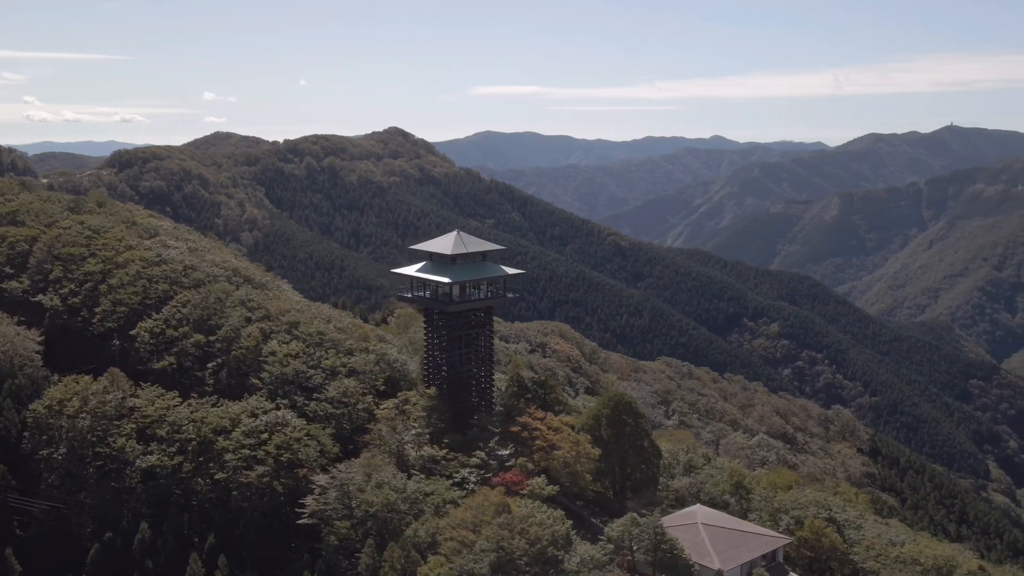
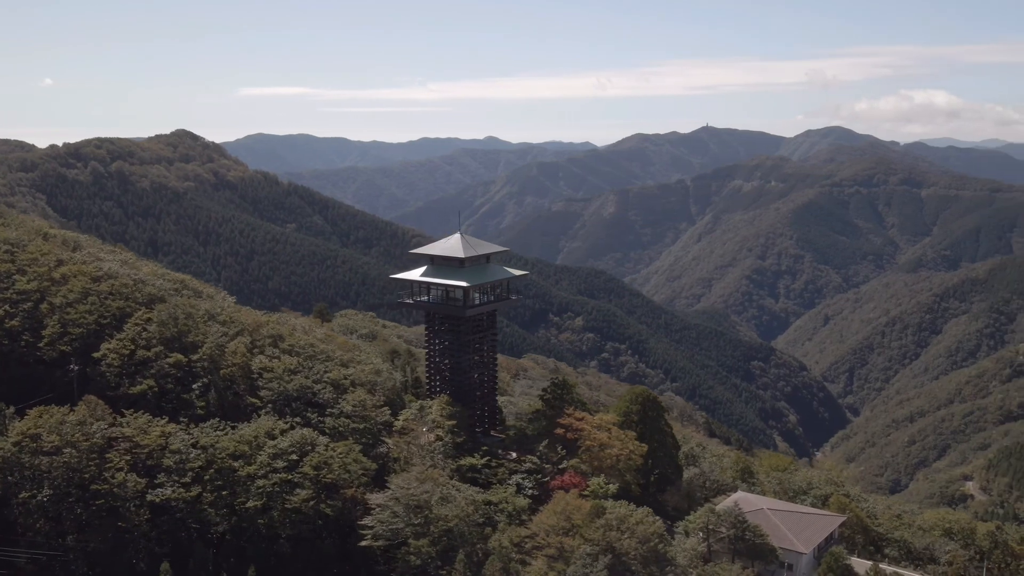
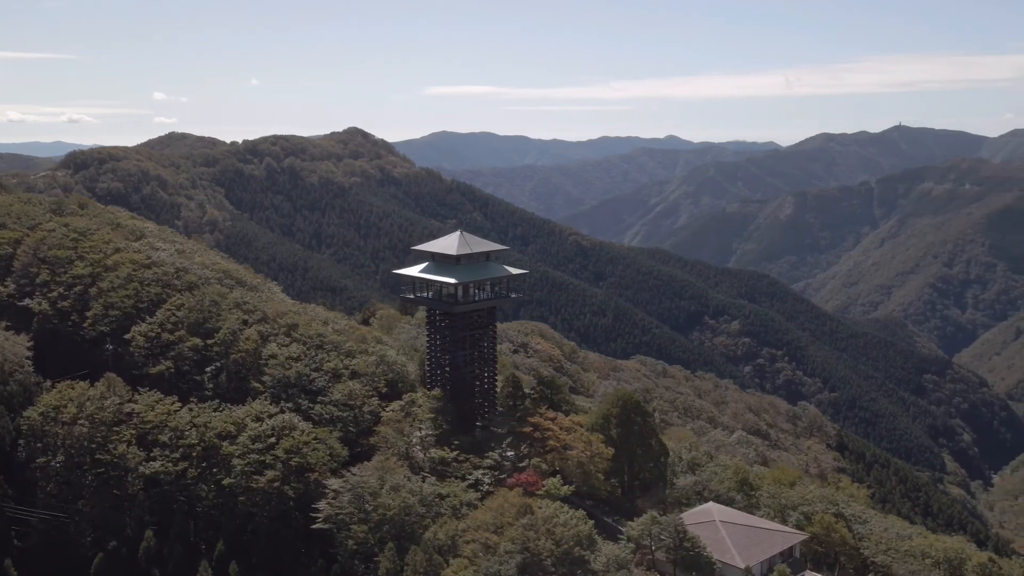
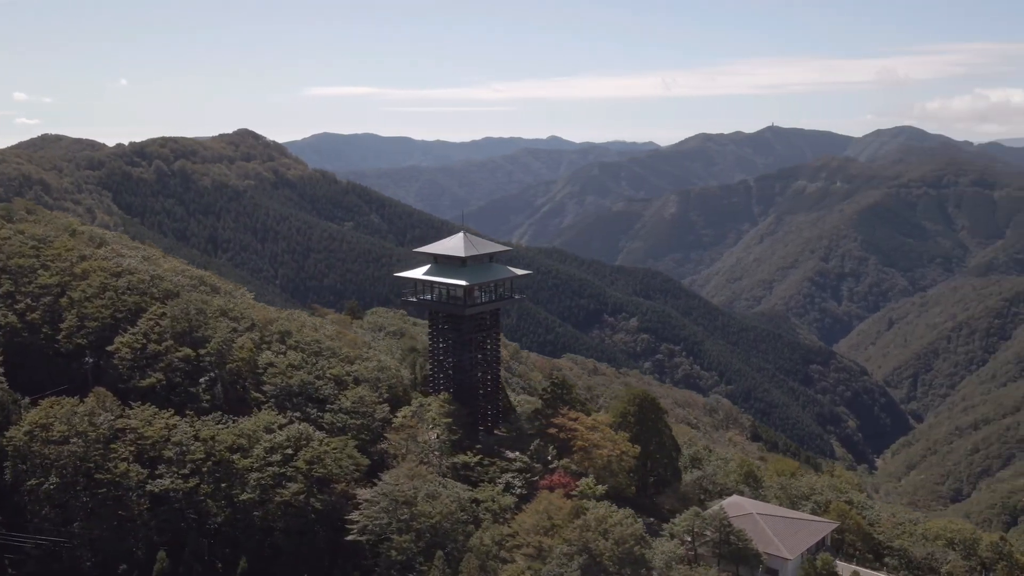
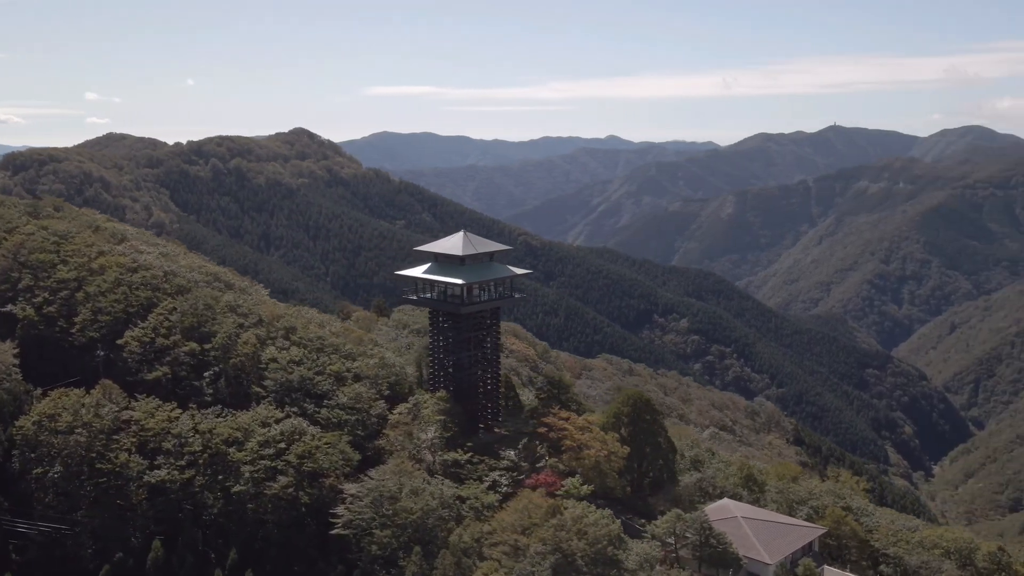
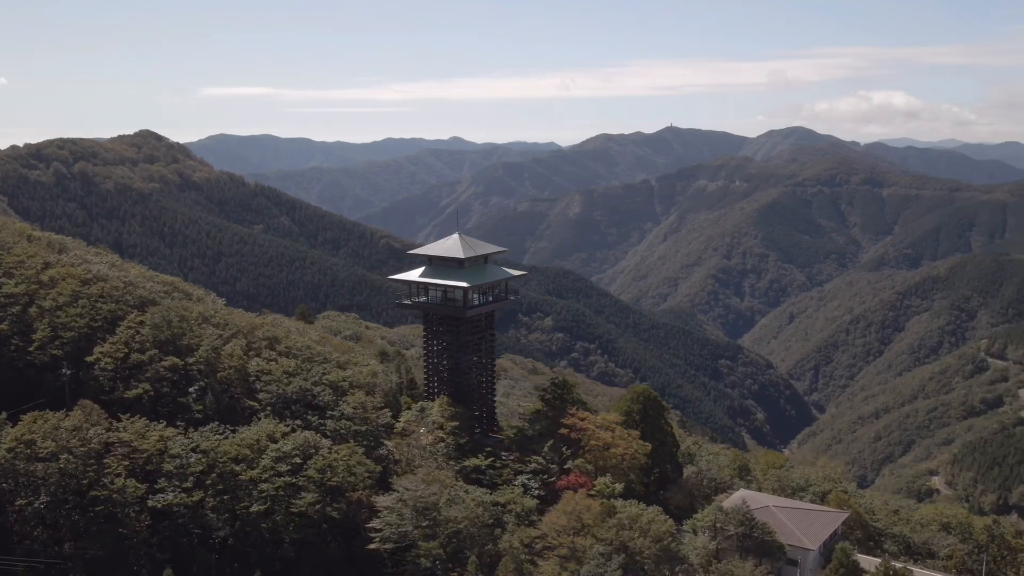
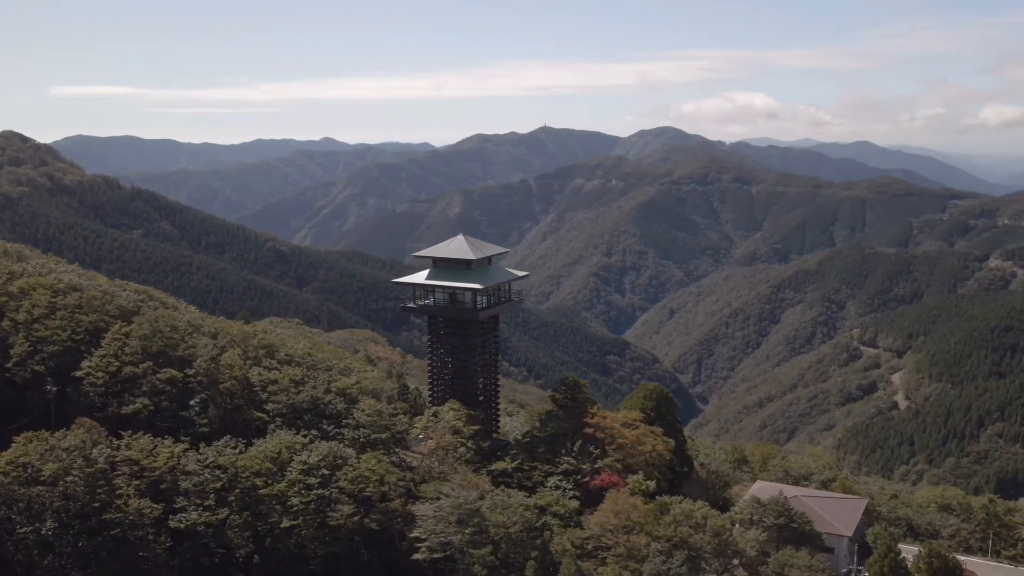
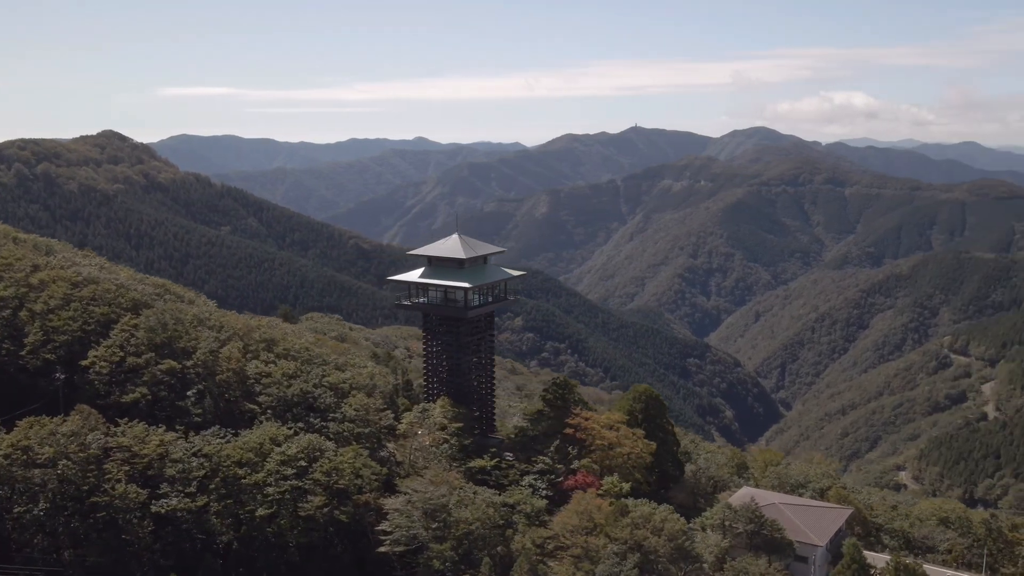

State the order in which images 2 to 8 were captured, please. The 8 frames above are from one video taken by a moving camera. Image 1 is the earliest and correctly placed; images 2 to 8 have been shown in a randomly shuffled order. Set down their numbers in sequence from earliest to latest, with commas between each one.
3, 5, 4, 2, 6, 8, 7
